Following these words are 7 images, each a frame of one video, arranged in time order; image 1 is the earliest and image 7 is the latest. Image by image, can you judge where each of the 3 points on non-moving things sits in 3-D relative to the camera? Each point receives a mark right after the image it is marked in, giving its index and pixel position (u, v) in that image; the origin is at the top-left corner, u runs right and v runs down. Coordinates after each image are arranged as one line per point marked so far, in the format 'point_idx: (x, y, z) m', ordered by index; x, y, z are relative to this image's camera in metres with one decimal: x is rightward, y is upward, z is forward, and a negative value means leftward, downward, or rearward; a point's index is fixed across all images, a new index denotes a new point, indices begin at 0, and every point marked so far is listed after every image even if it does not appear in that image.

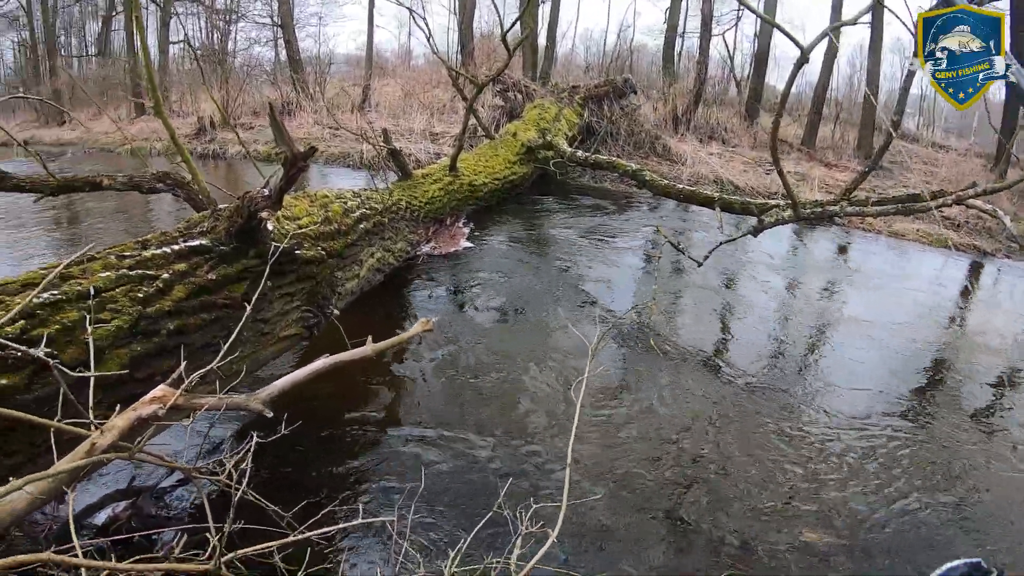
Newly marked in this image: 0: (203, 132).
0: (-4.2, +2.1, +8.3) m
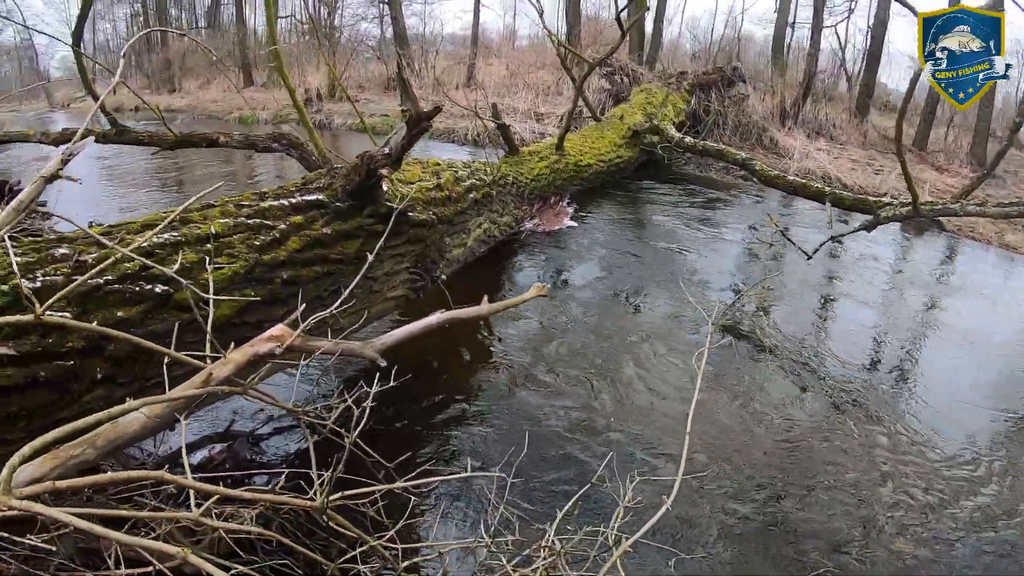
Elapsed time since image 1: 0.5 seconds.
0: (-2.9, +2.6, +8.7) m
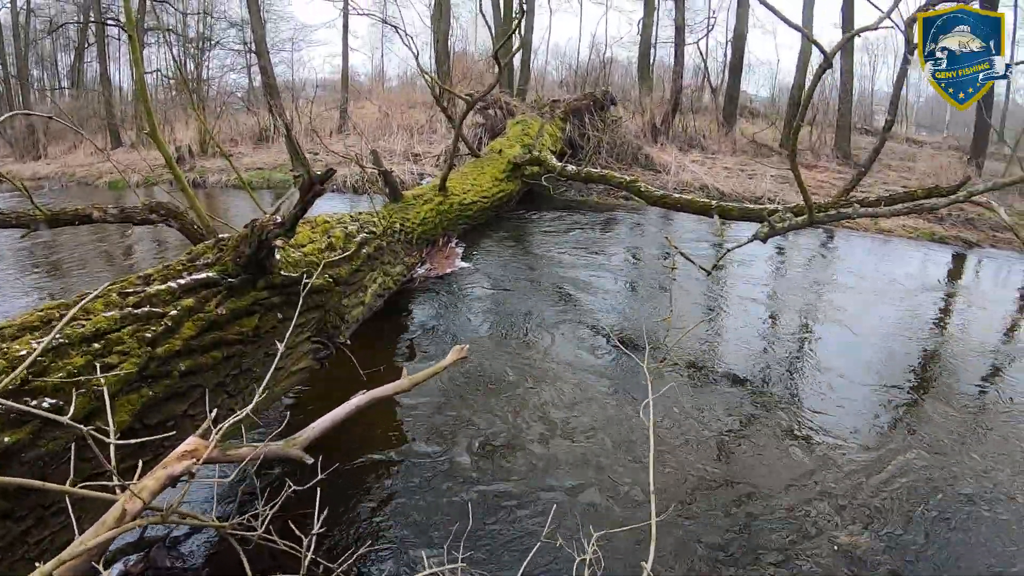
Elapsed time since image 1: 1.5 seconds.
0: (-4.4, +1.7, +8.2) m
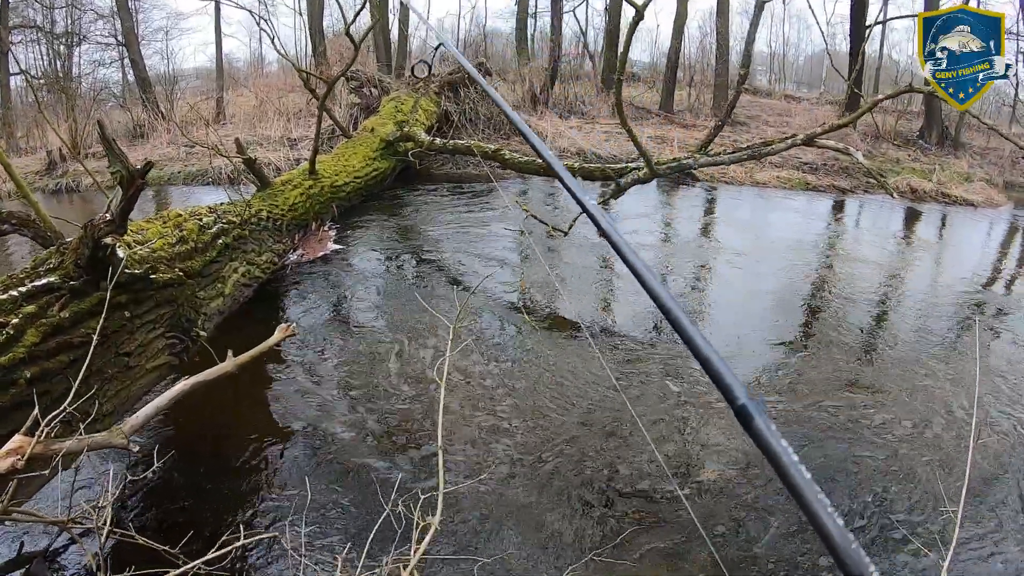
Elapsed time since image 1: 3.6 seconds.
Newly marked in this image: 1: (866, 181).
0: (-5.7, +1.6, +7.8) m
1: (+4.8, +1.4, +8.2) m
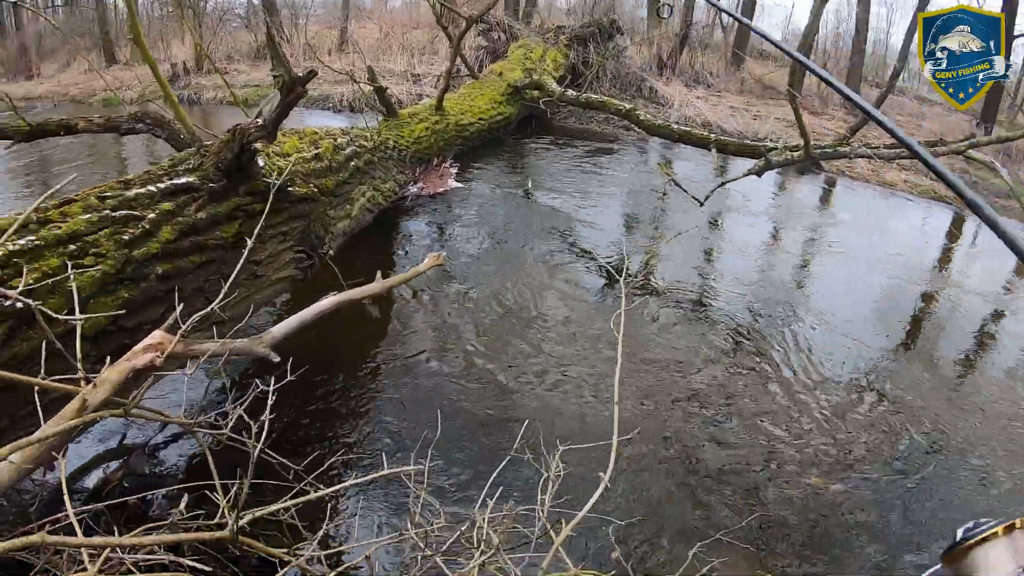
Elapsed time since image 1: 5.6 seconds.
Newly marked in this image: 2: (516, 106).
0: (-4.4, +2.7, +8.0) m
1: (+6.0, +1.1, +7.6) m
2: (0.0, +2.0, +7.2) m
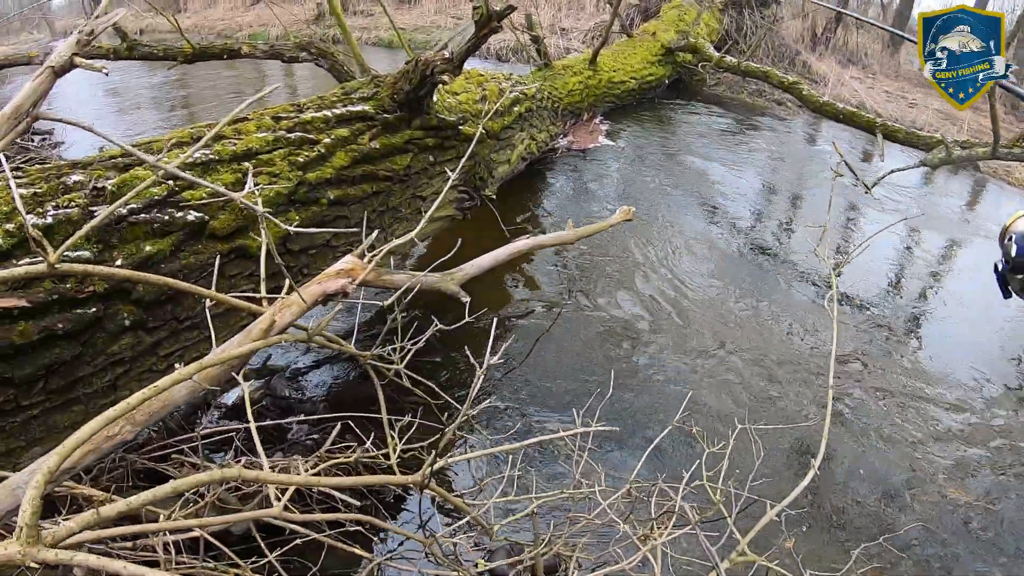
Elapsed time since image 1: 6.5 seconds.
0: (-2.7, +3.6, +8.4) m
1: (+7.3, +0.8, +7.0) m
2: (+1.5, +2.4, +7.1) m
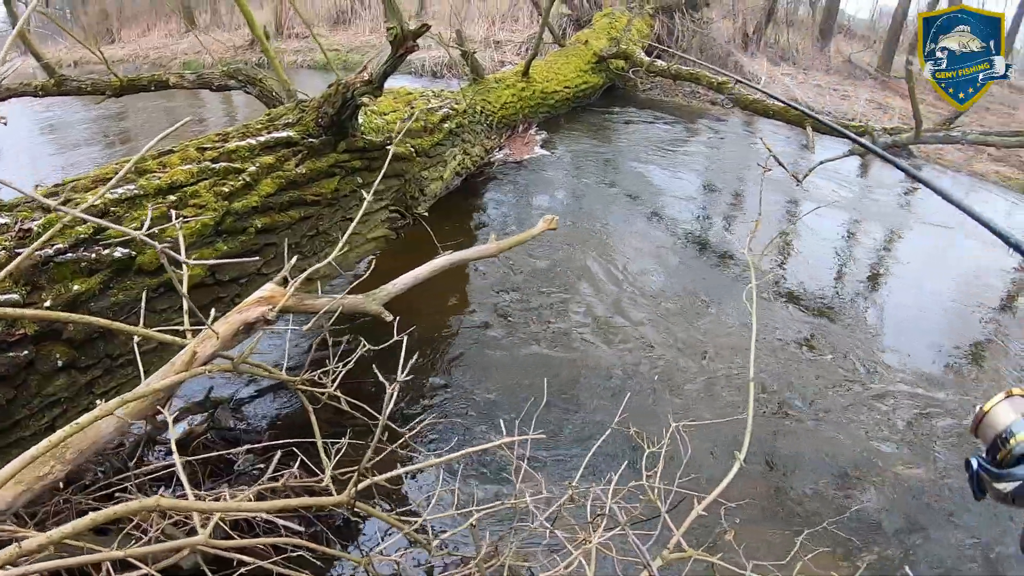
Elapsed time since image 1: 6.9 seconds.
0: (-3.5, +3.2, +8.2) m
1: (+6.8, +1.1, +7.2) m
2: (+0.8, +2.3, +7.1) m
